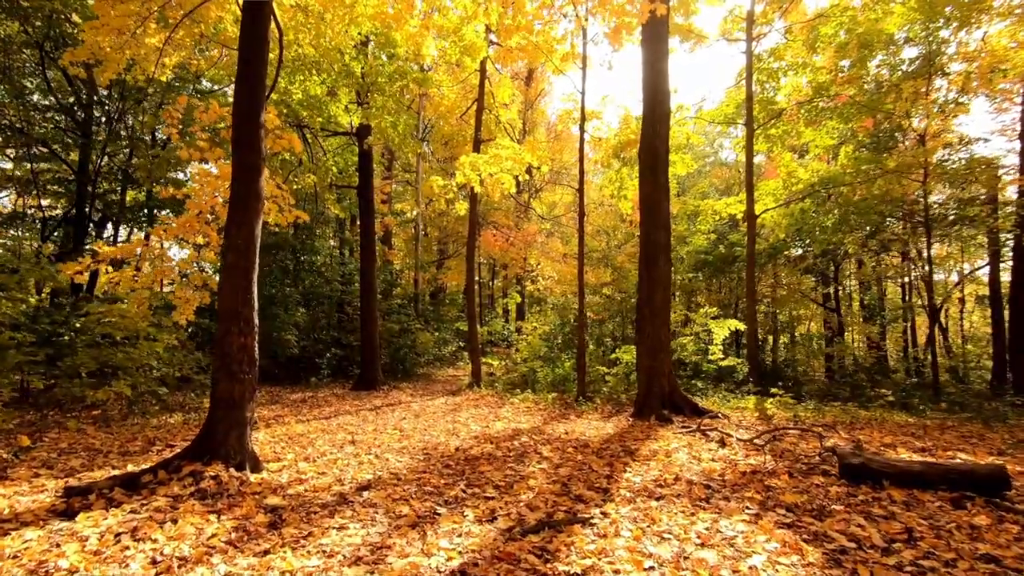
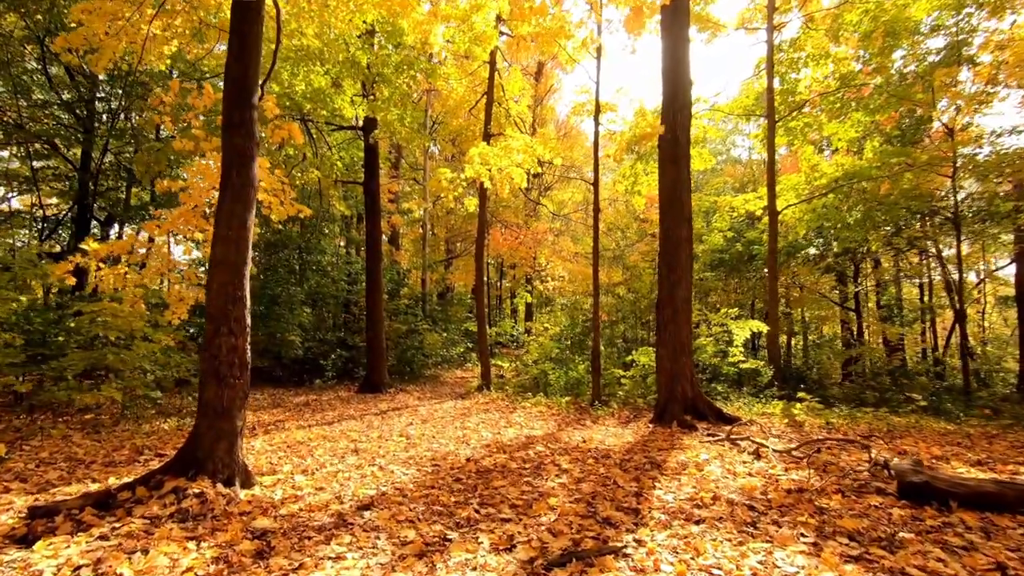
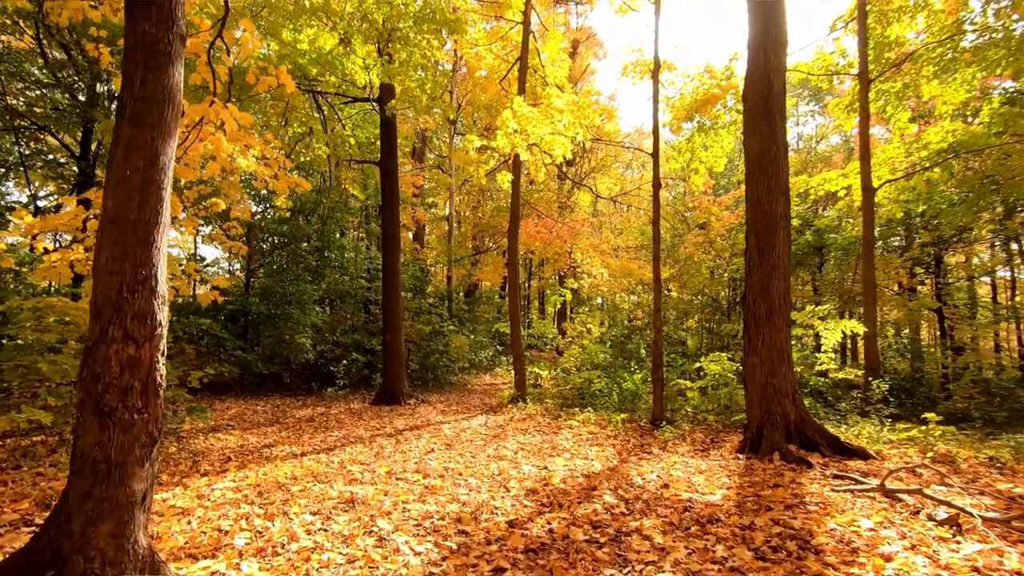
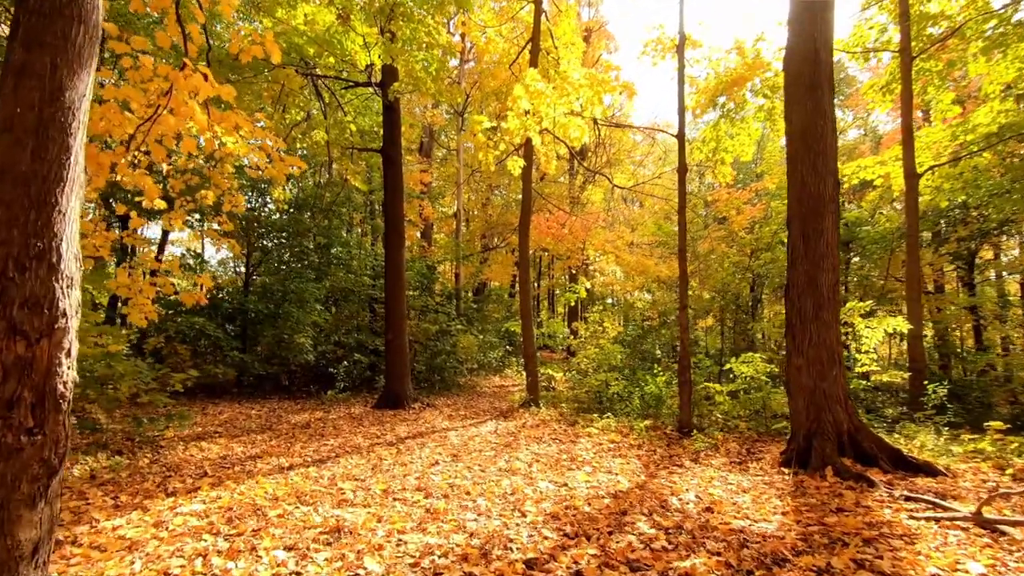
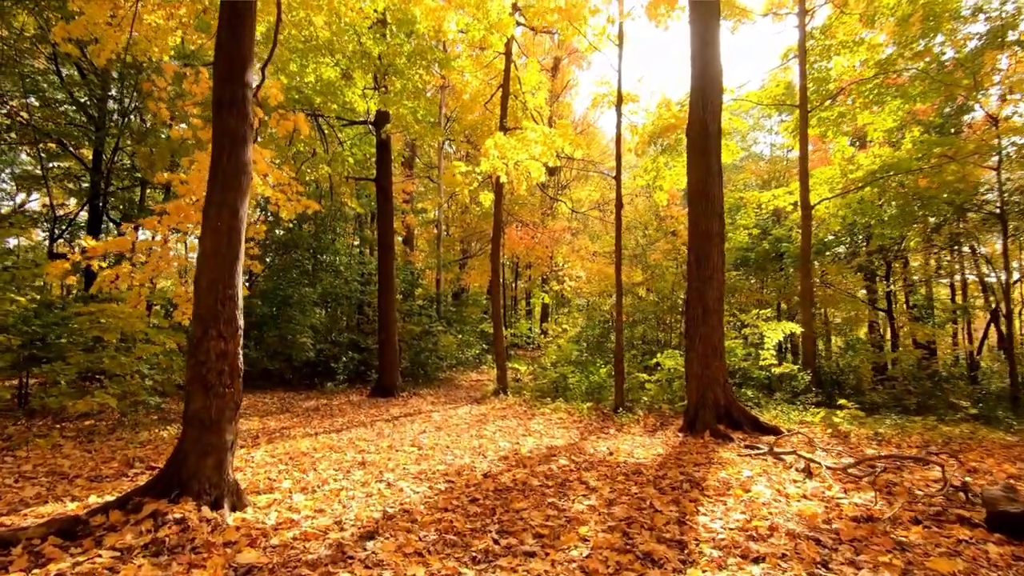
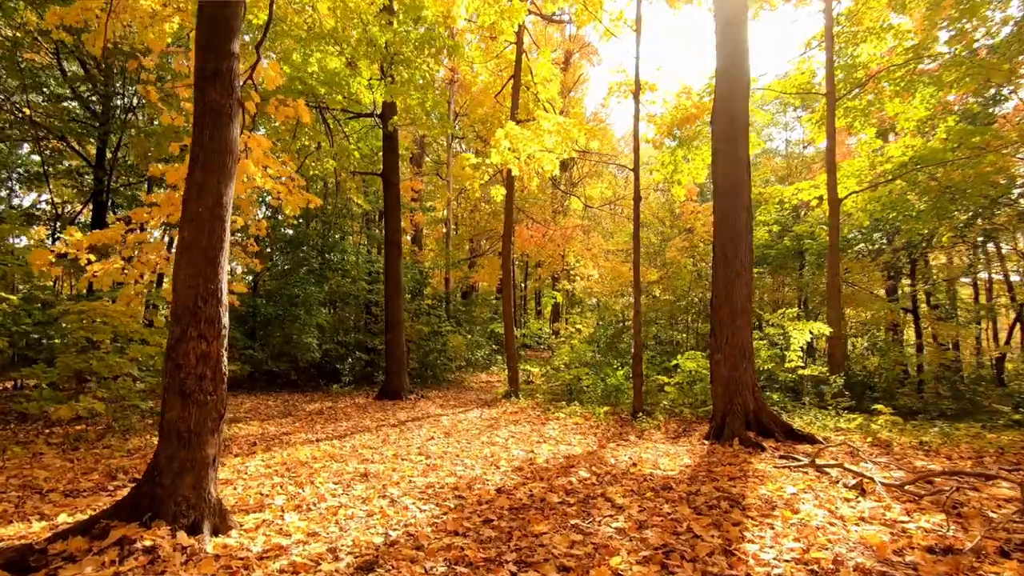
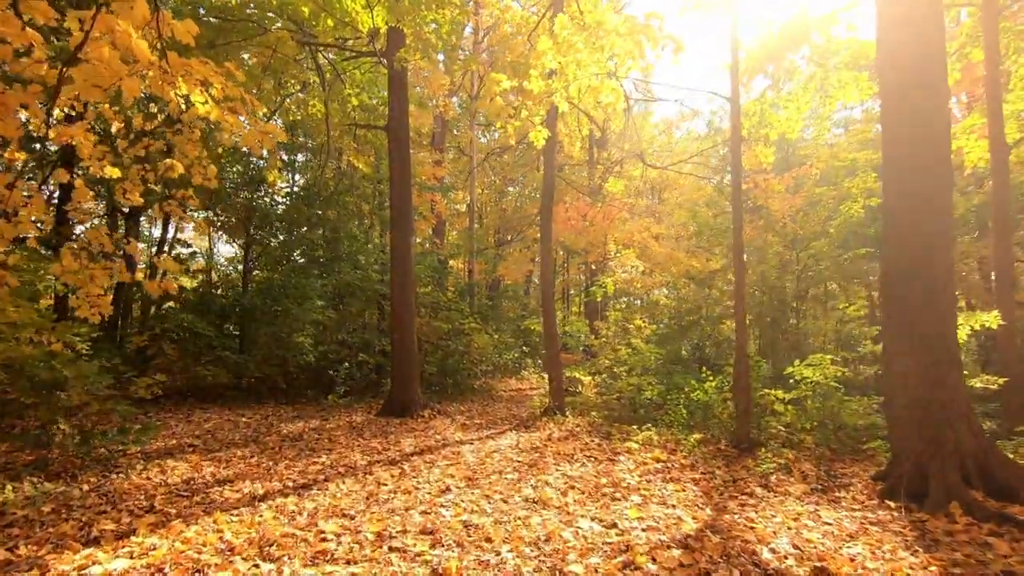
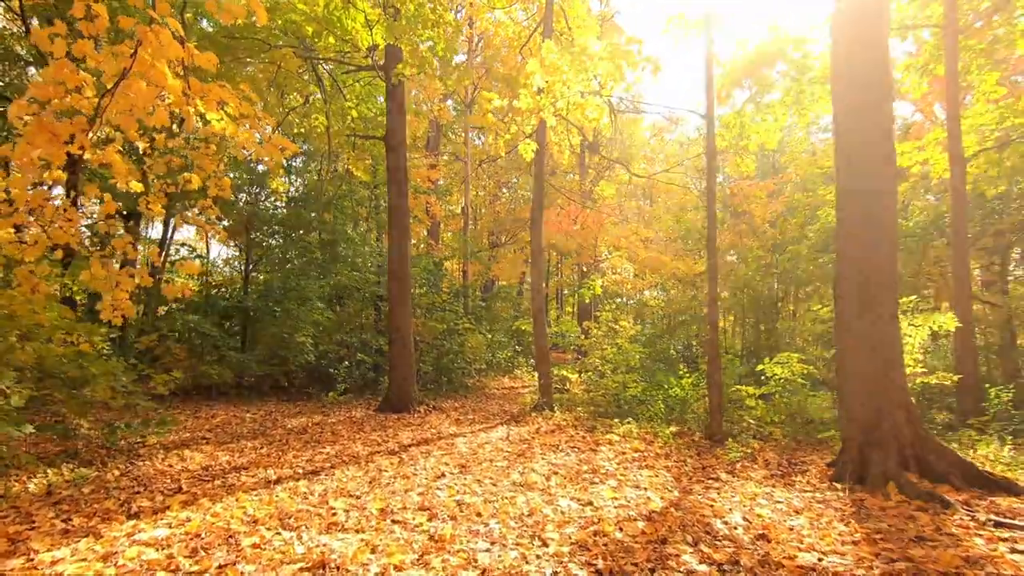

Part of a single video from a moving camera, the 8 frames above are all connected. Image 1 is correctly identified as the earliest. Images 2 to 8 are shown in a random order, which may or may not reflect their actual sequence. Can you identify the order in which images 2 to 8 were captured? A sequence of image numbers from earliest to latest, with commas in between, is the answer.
2, 5, 6, 3, 4, 8, 7
